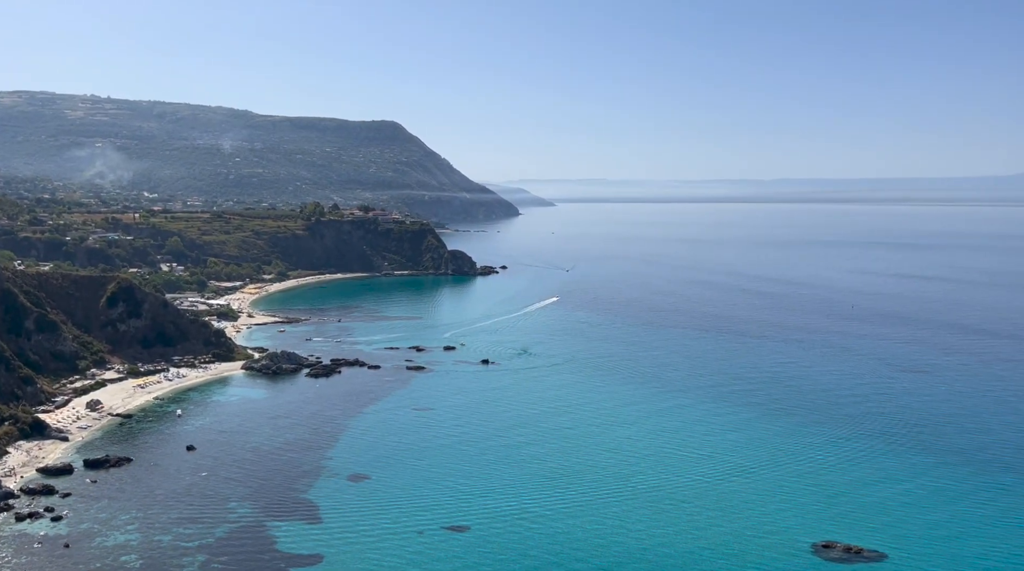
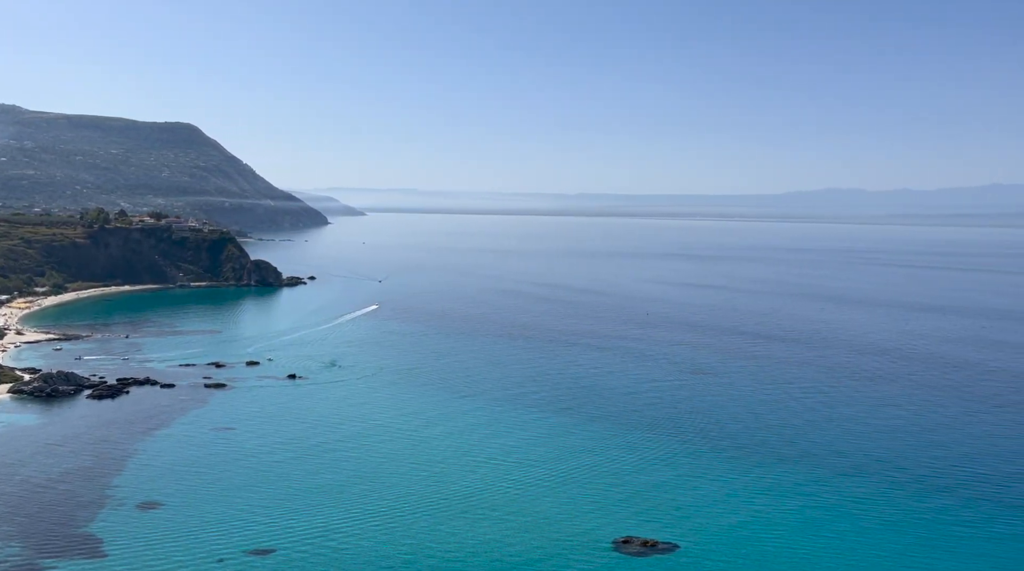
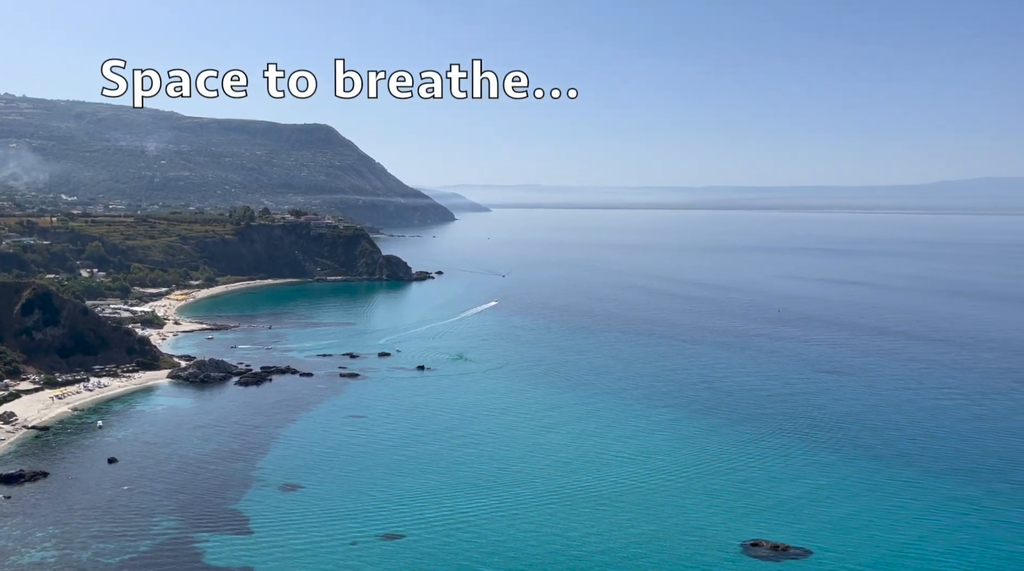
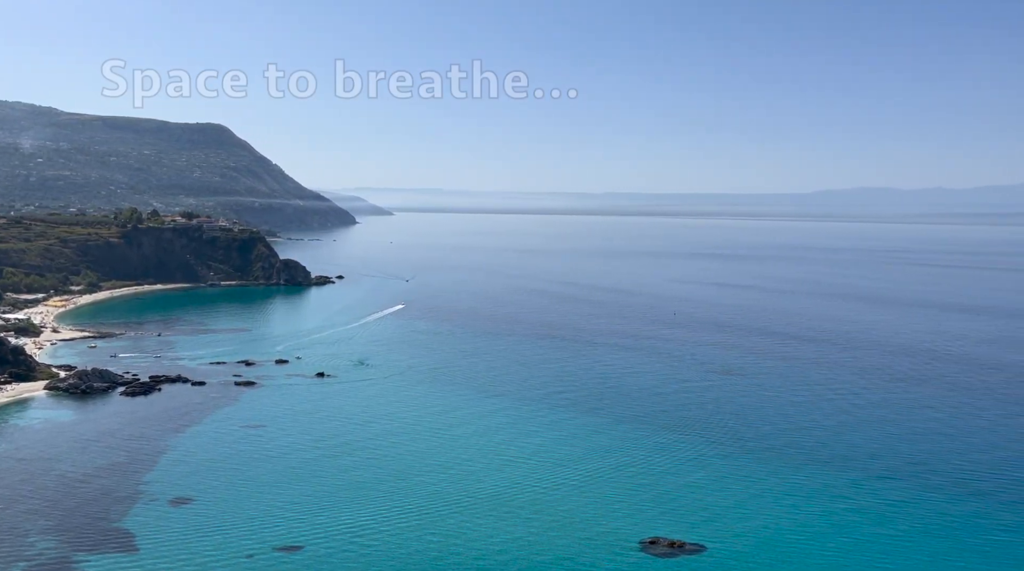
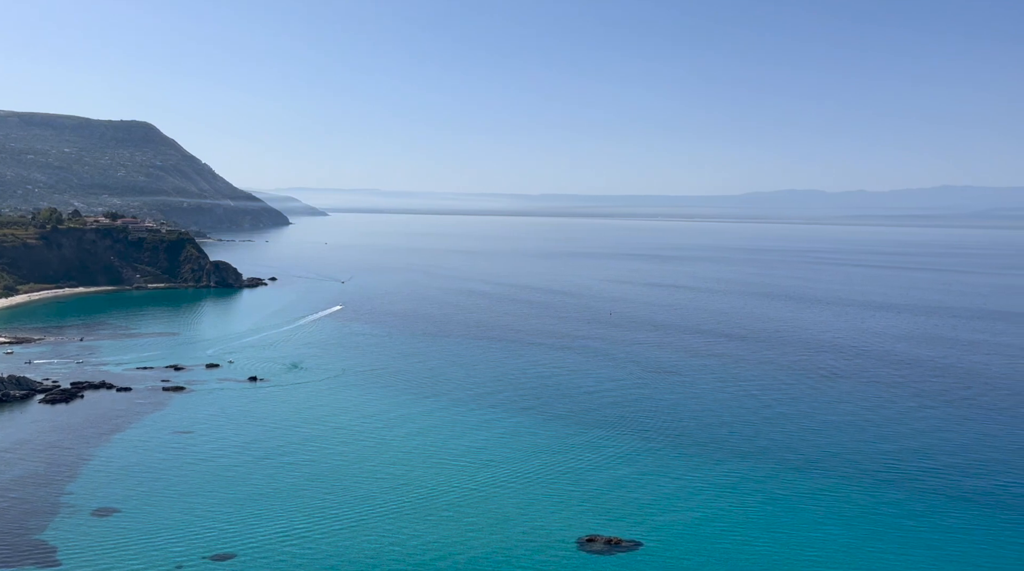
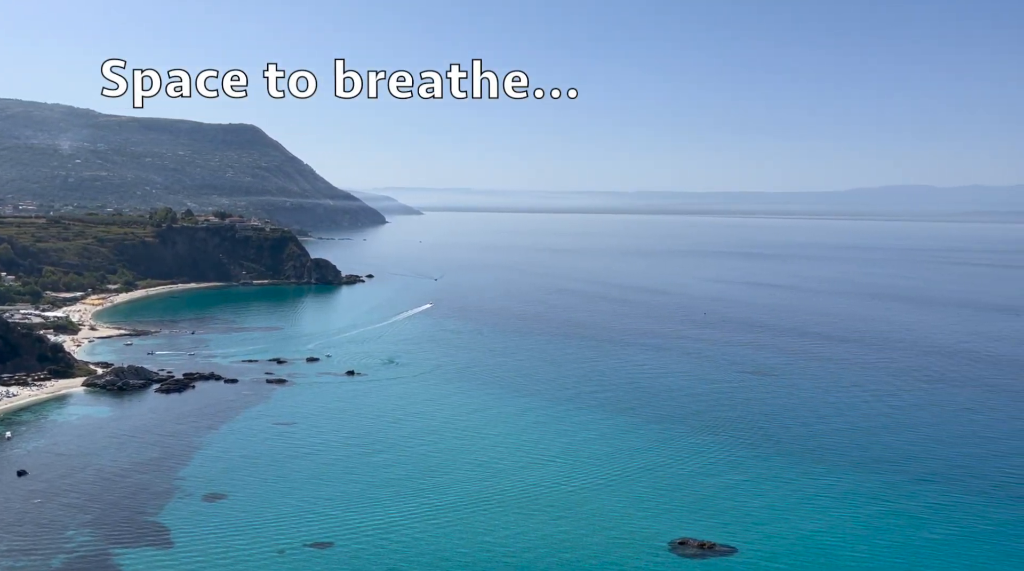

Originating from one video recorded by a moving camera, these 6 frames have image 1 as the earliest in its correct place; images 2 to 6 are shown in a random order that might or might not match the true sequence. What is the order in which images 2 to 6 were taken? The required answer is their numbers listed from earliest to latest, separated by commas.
3, 6, 4, 2, 5
